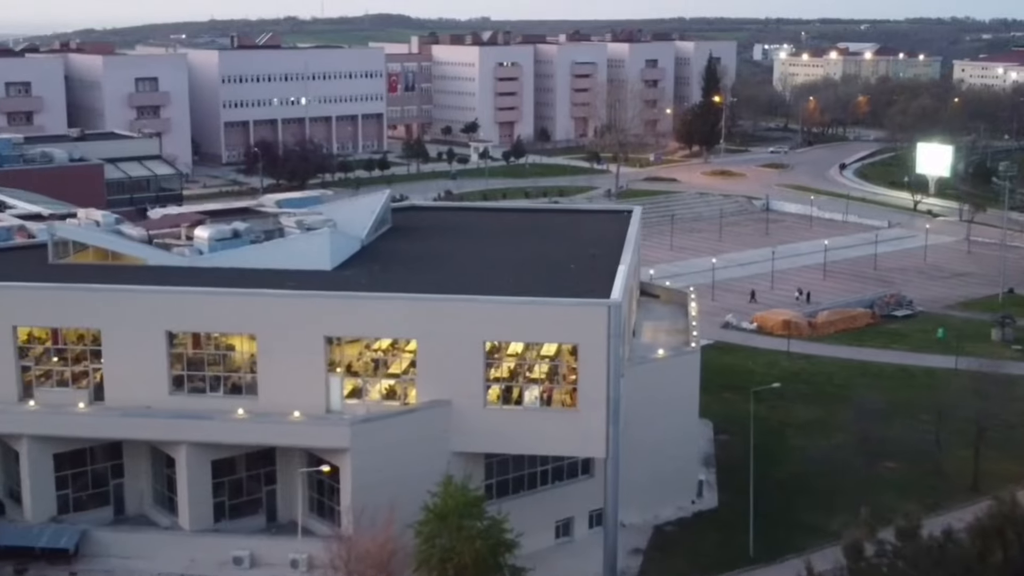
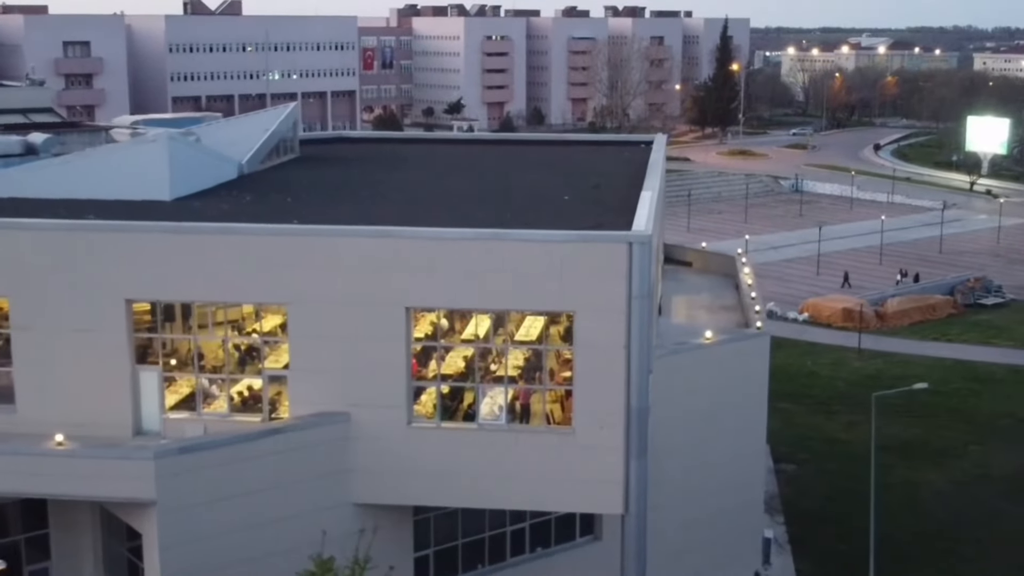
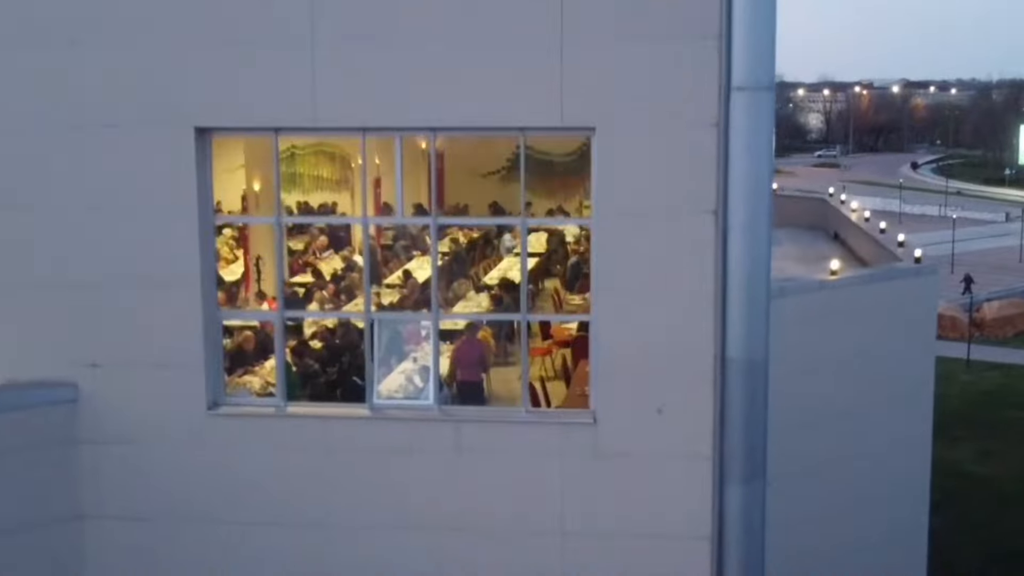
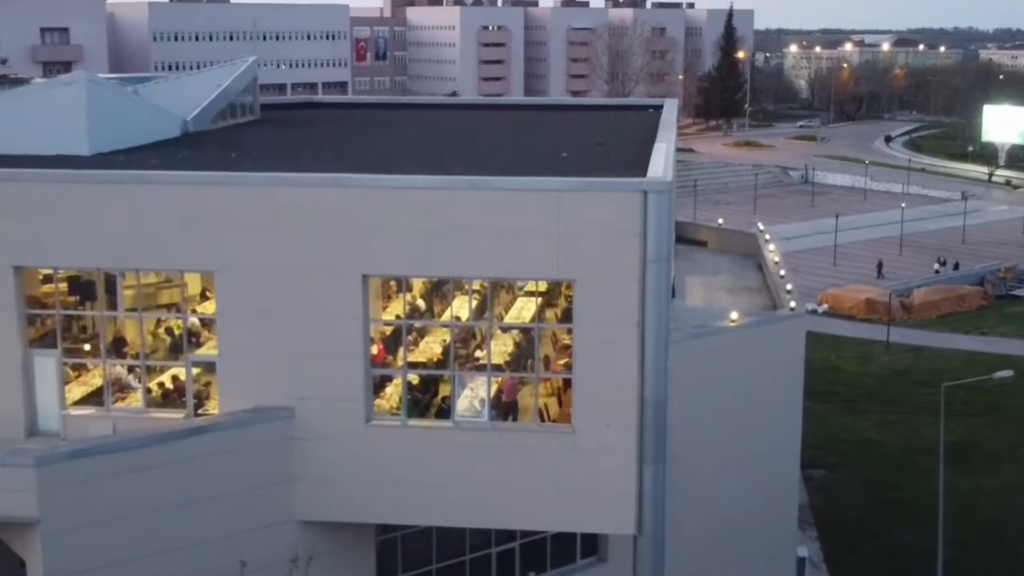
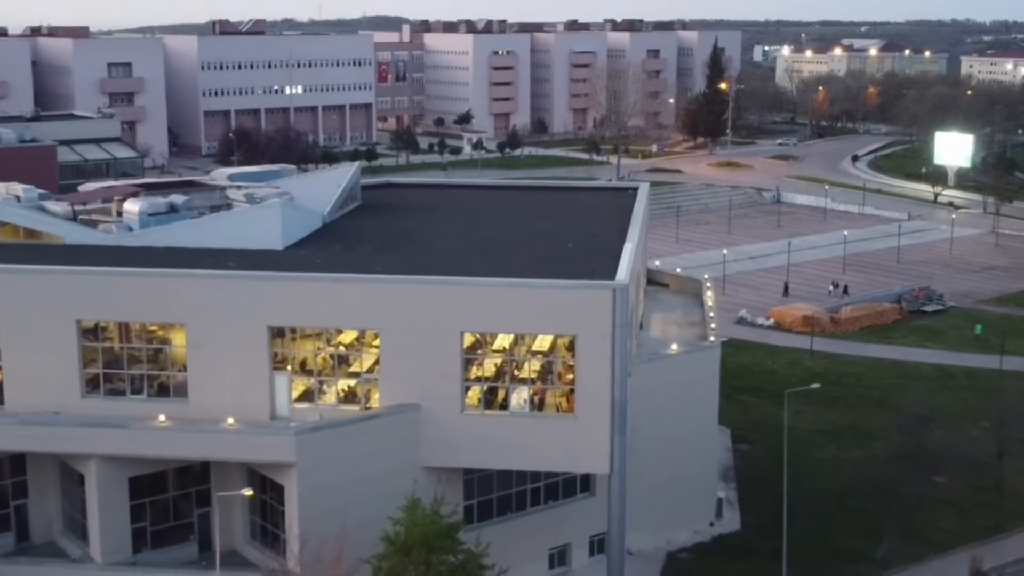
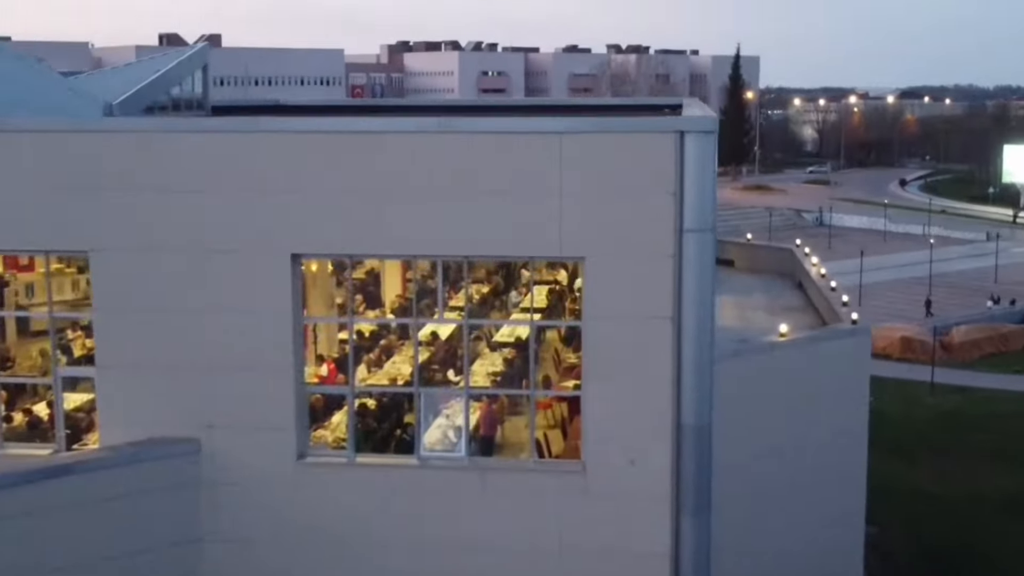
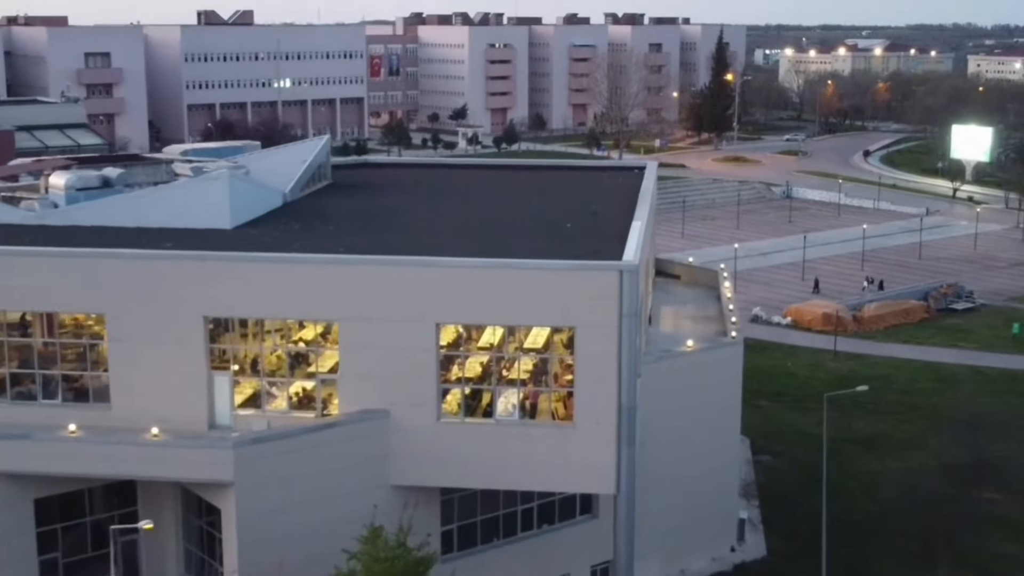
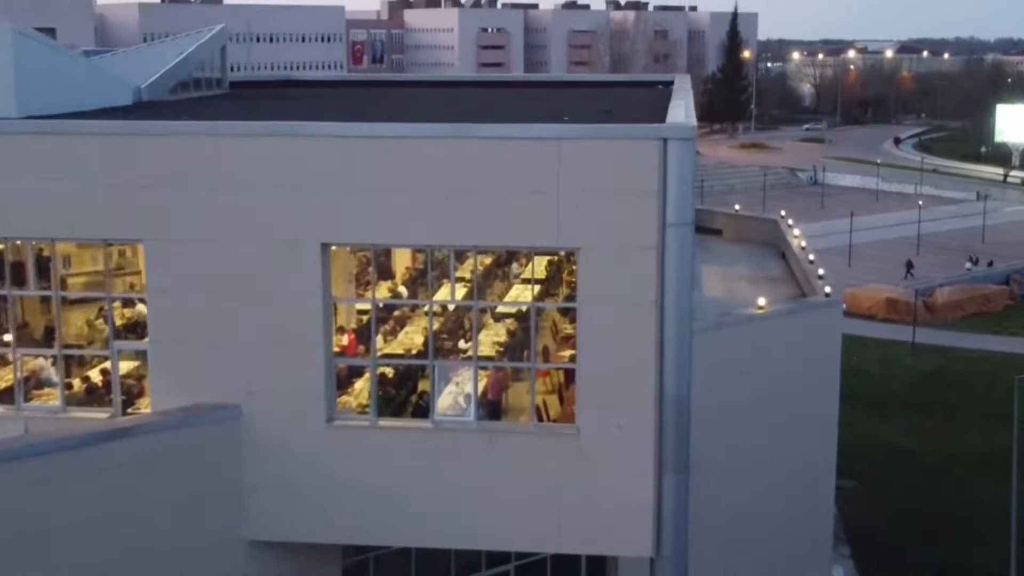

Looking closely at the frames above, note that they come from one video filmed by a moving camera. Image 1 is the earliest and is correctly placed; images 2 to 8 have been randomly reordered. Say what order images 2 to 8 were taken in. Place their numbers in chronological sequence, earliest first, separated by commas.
5, 7, 2, 4, 8, 6, 3
